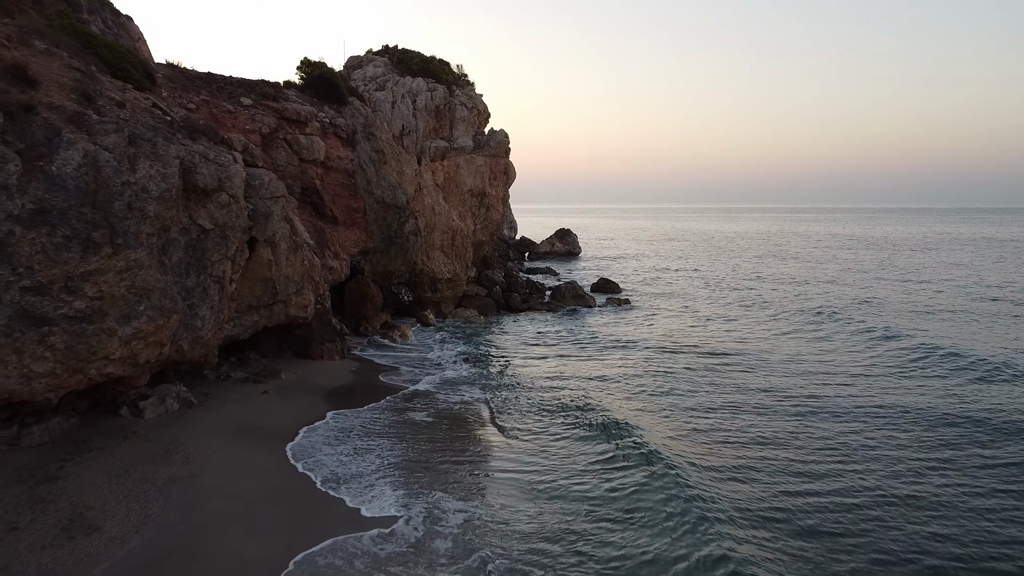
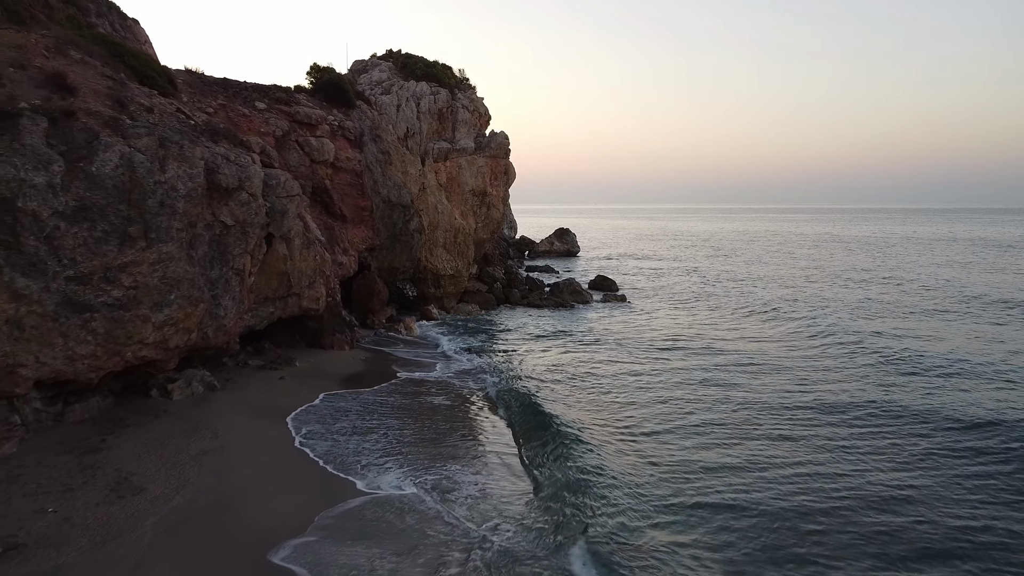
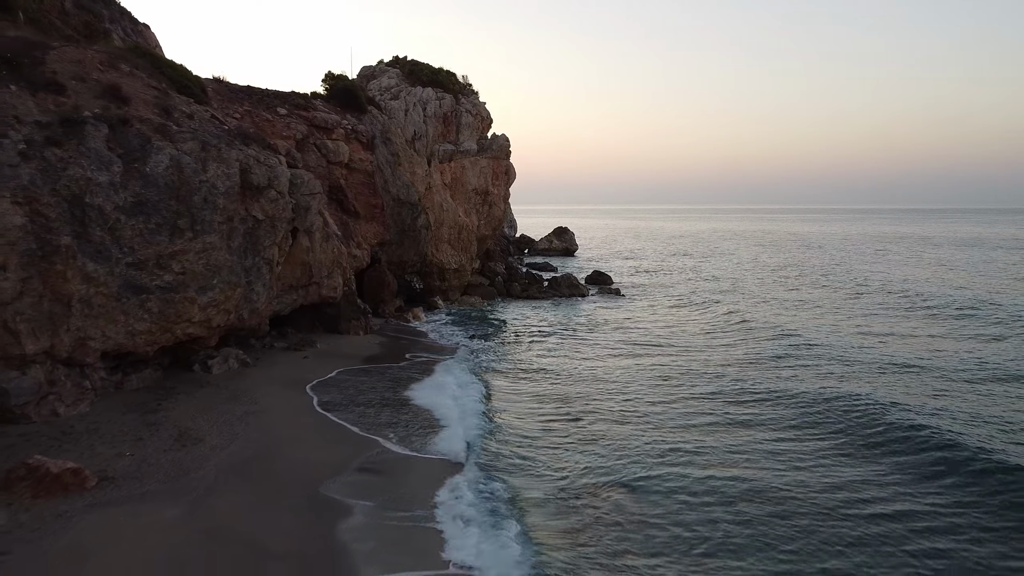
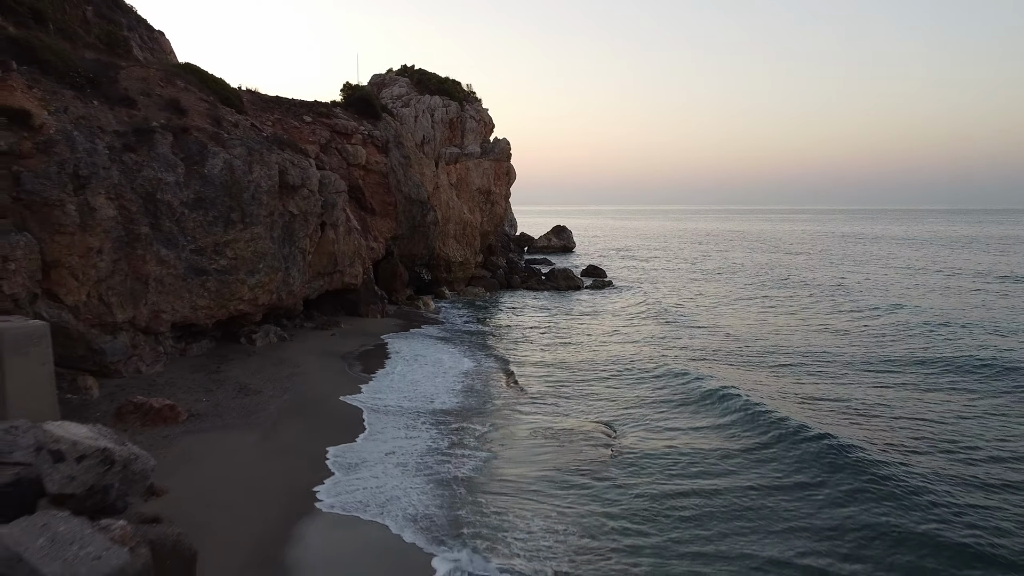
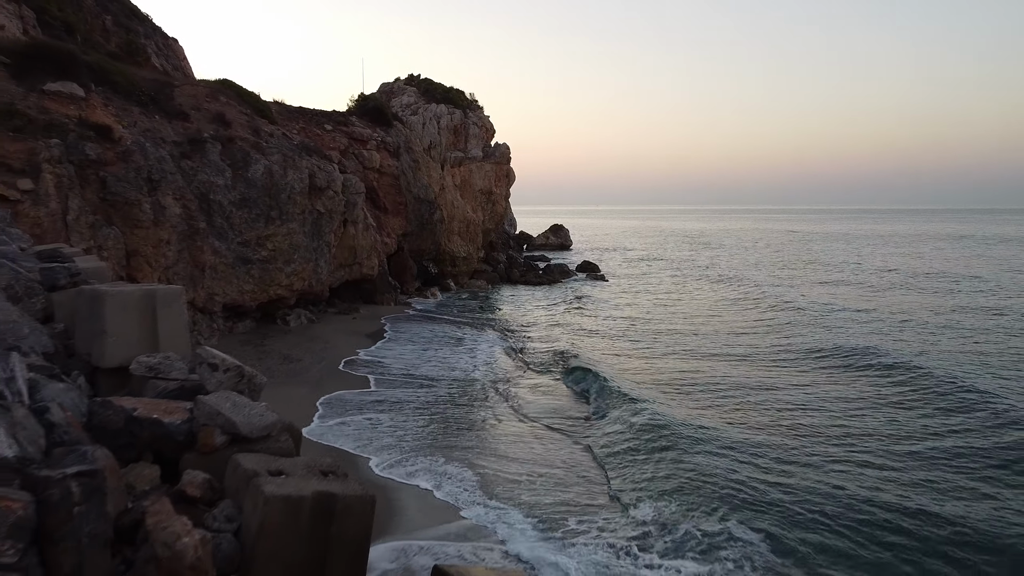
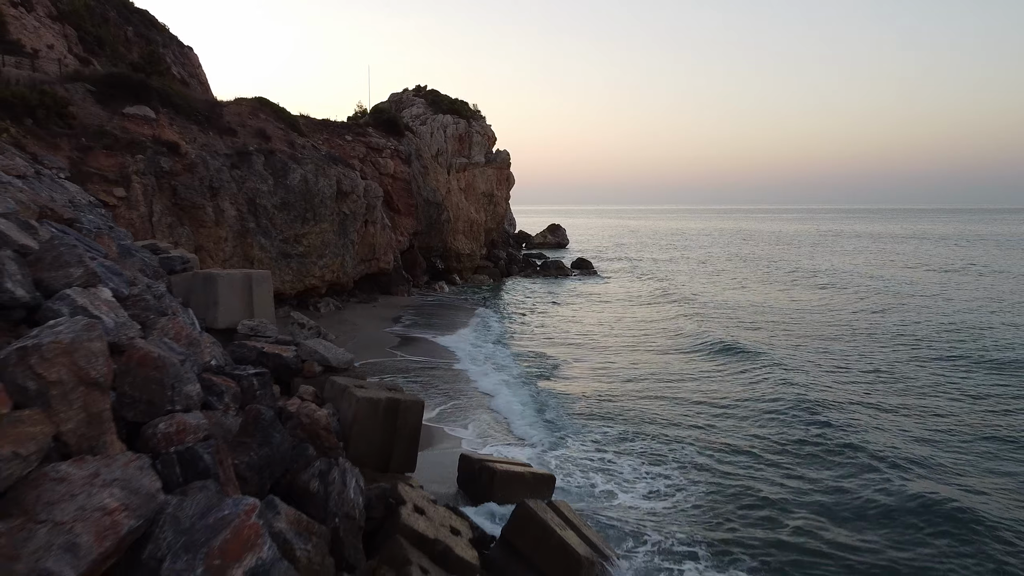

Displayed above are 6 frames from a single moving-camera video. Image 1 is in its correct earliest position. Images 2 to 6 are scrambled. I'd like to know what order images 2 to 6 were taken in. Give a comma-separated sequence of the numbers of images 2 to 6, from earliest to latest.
2, 3, 4, 5, 6
